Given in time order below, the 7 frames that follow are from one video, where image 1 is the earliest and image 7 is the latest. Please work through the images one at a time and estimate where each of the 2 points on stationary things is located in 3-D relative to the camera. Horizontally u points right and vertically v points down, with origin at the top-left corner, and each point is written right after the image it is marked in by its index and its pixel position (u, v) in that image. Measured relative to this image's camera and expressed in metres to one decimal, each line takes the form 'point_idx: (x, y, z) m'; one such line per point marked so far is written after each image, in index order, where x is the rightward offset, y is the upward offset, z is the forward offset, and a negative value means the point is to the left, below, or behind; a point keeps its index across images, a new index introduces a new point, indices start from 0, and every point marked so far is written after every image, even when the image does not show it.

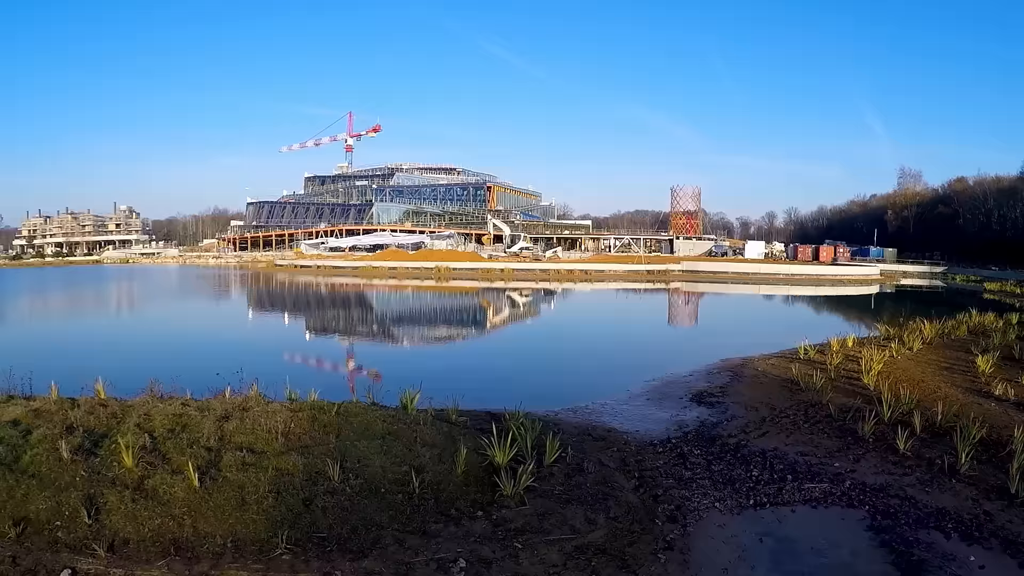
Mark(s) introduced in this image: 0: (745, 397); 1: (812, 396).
0: (+2.0, -0.9, +5.2) m
1: (+2.4, -0.8, +5.1) m
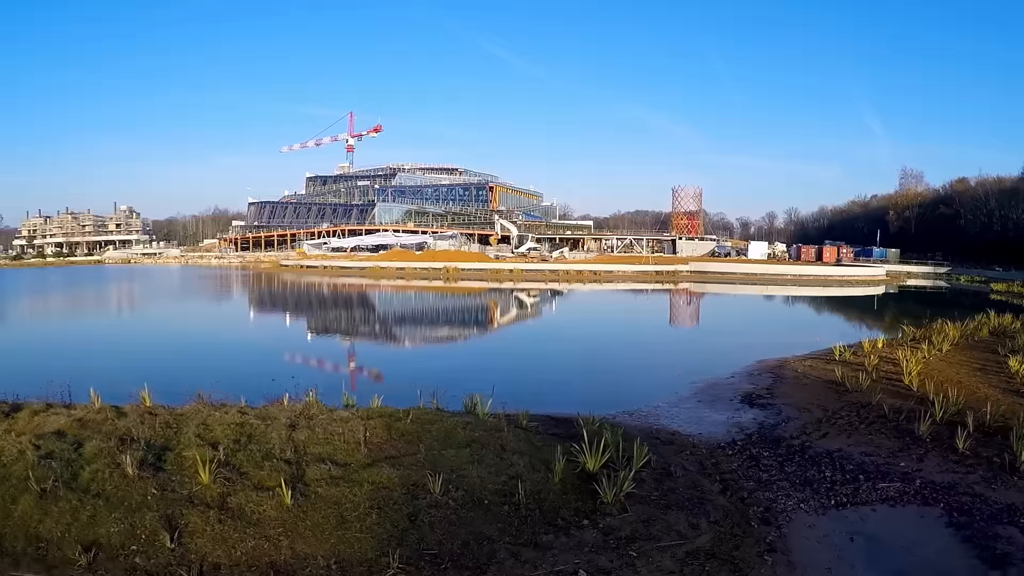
0: (+2.4, -0.9, +5.2) m
1: (+2.7, -0.8, +5.1) m
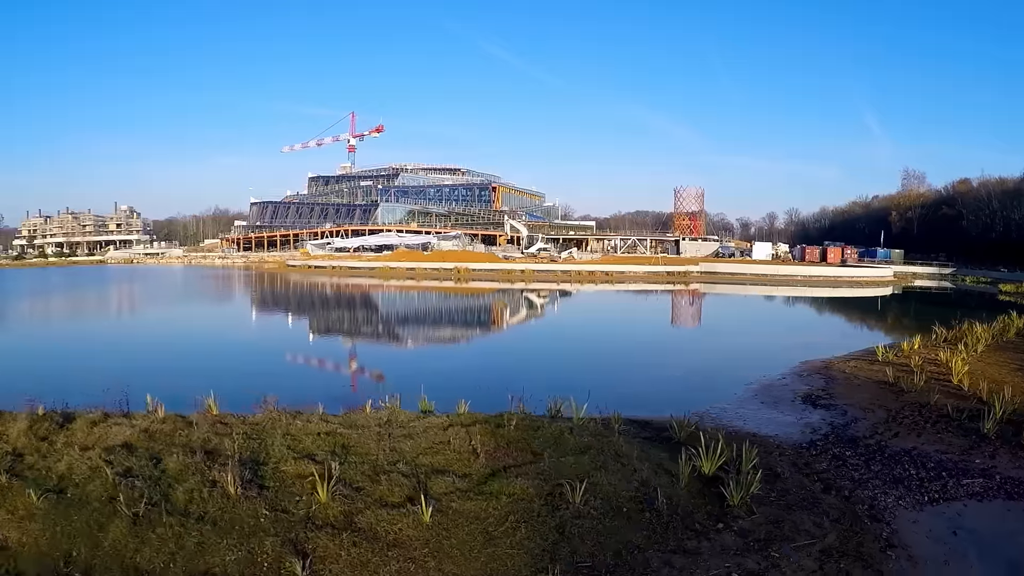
0: (+2.8, -0.9, +5.2) m
1: (+3.2, -0.8, +5.1) m
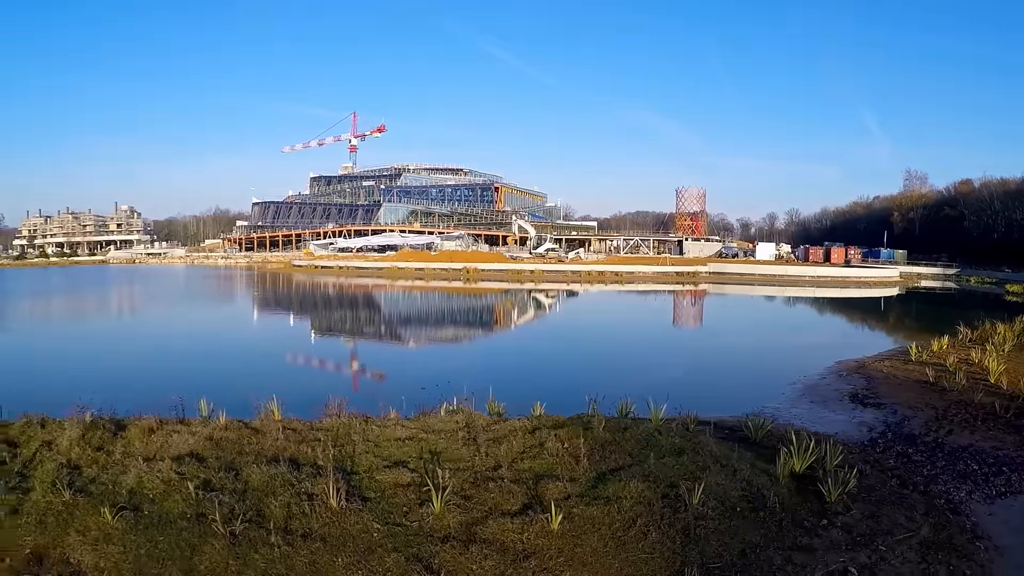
0: (+3.1, -0.9, +5.2) m
1: (+3.5, -0.8, +5.1) m
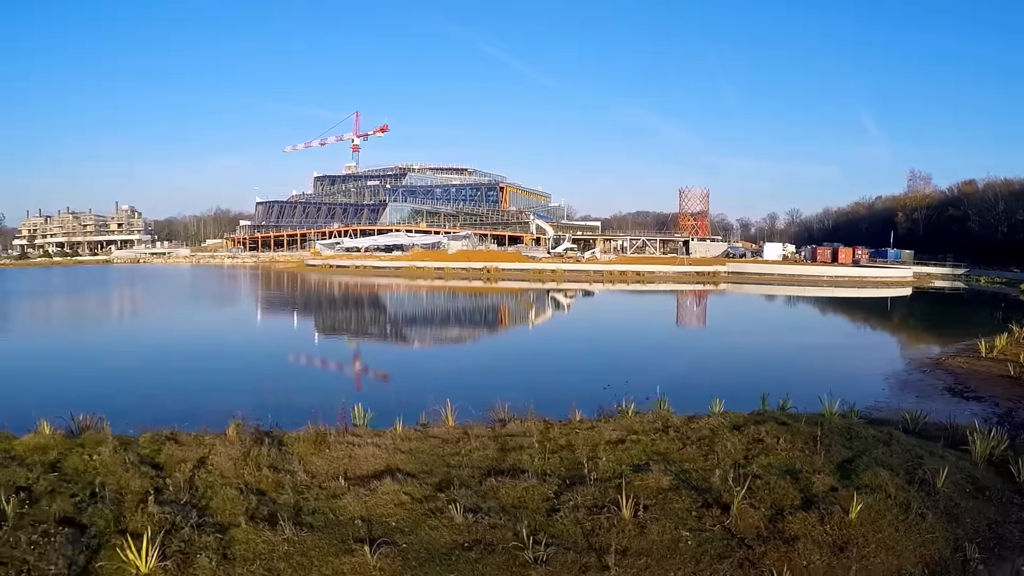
0: (+3.9, -0.9, +5.2) m
1: (+4.2, -0.8, +5.1) m
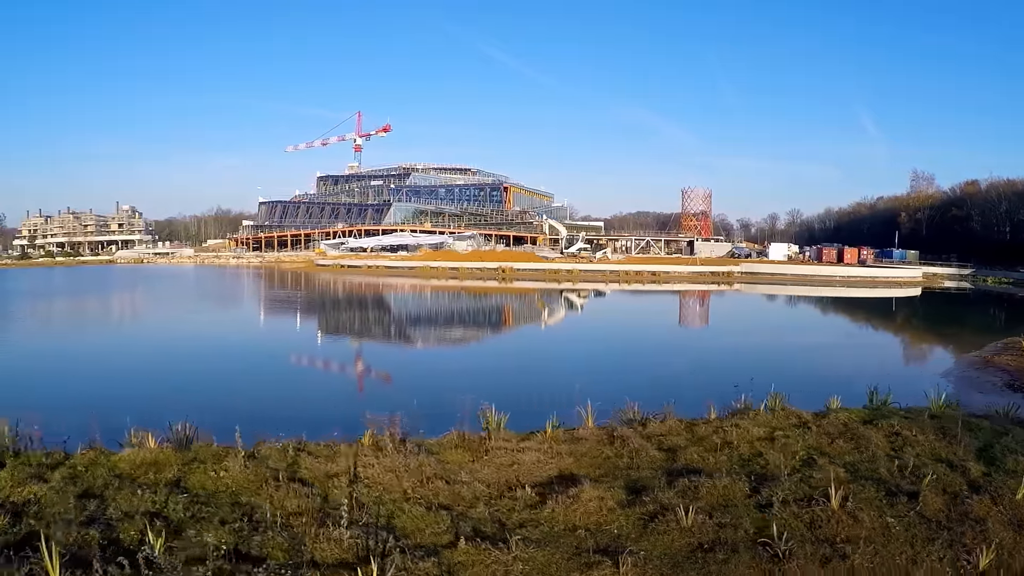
0: (+4.4, -0.9, +5.2) m
1: (+4.8, -0.8, +5.1) m
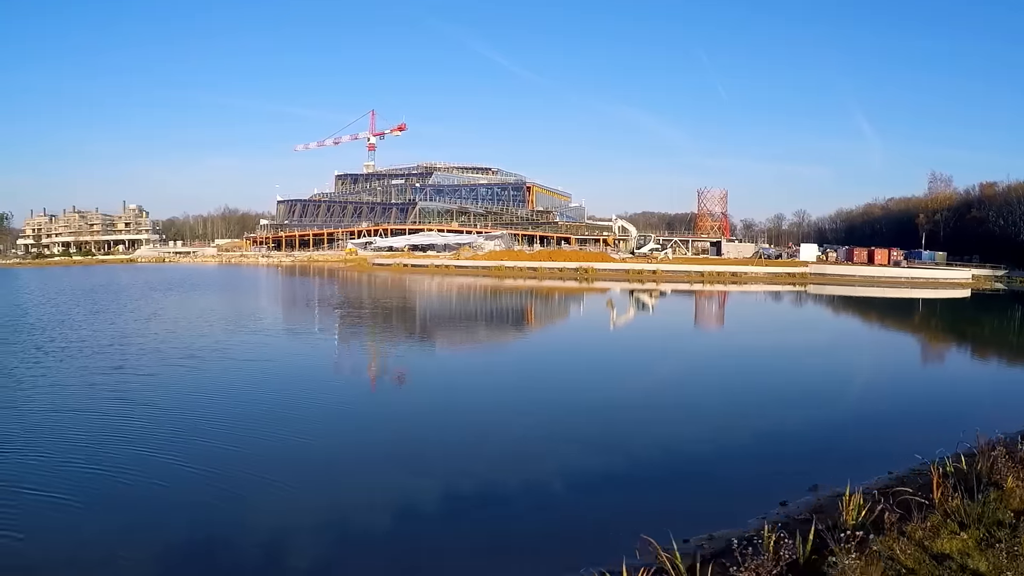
0: (+7.3, -0.9, +5.3) m
1: (+7.7, -0.8, +5.1) m
